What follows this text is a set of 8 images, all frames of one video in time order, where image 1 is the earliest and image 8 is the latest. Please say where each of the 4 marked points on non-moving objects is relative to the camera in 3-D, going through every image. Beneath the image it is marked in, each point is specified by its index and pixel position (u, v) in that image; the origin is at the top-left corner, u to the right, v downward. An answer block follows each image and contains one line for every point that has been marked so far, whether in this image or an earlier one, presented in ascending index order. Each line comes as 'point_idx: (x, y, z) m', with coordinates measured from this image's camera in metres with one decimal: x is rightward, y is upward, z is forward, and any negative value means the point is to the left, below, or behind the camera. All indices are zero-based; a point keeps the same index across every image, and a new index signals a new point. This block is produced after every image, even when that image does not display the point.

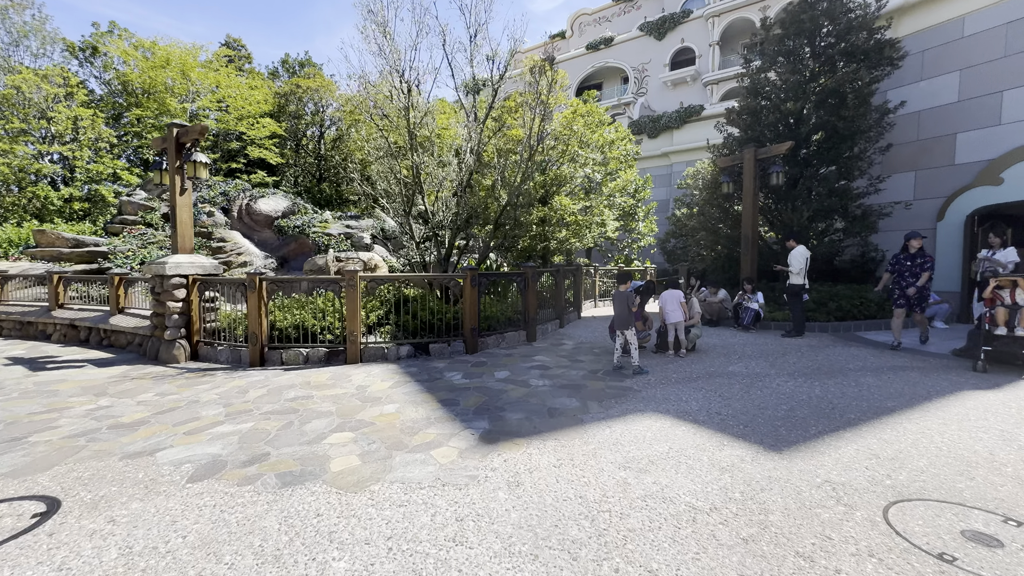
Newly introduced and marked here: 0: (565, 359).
0: (+0.7, -1.0, +6.1) m
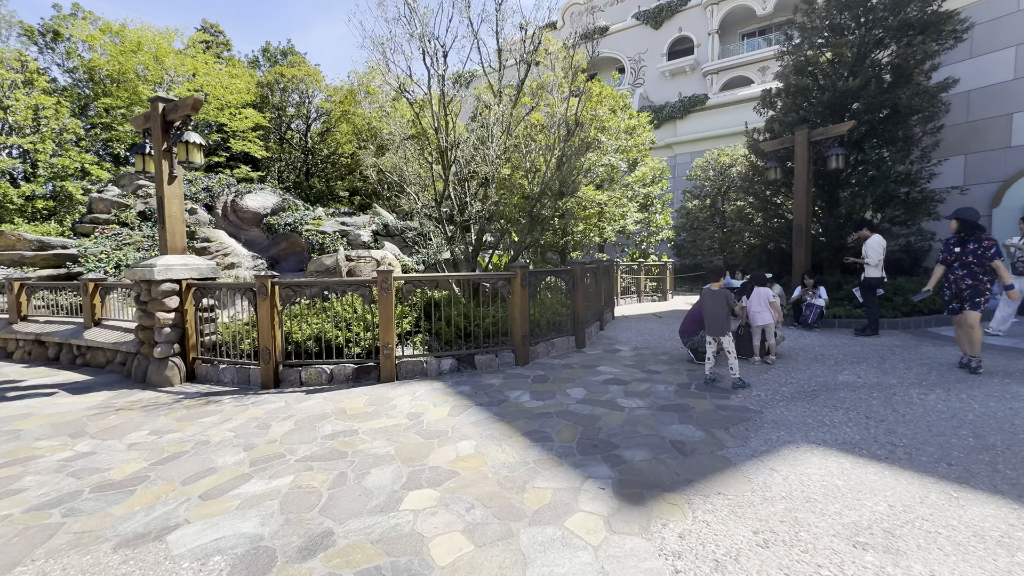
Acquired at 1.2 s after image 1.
0: (+1.4, -0.9, +5.2) m
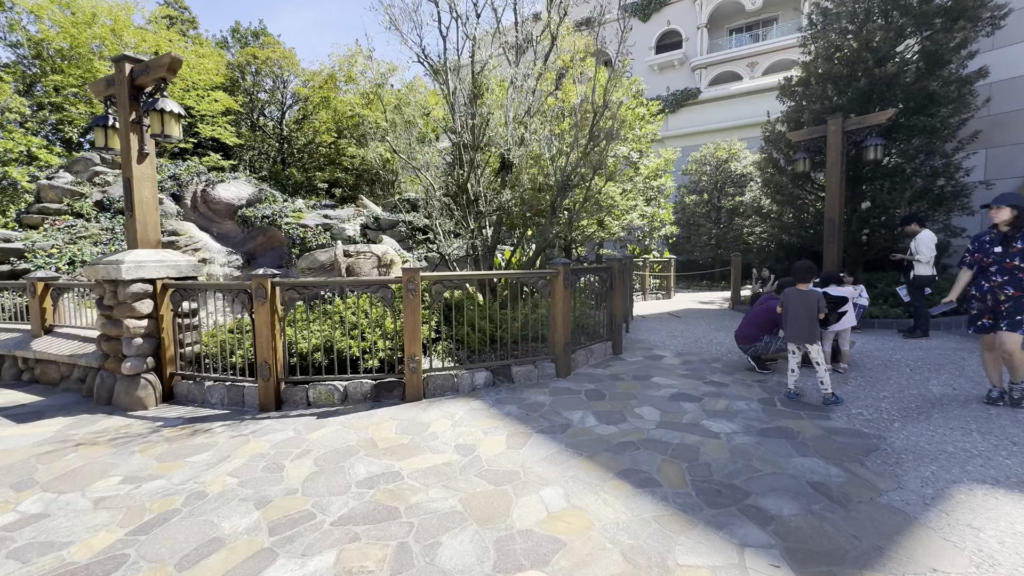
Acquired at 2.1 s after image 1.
0: (+1.9, -0.9, +4.6) m
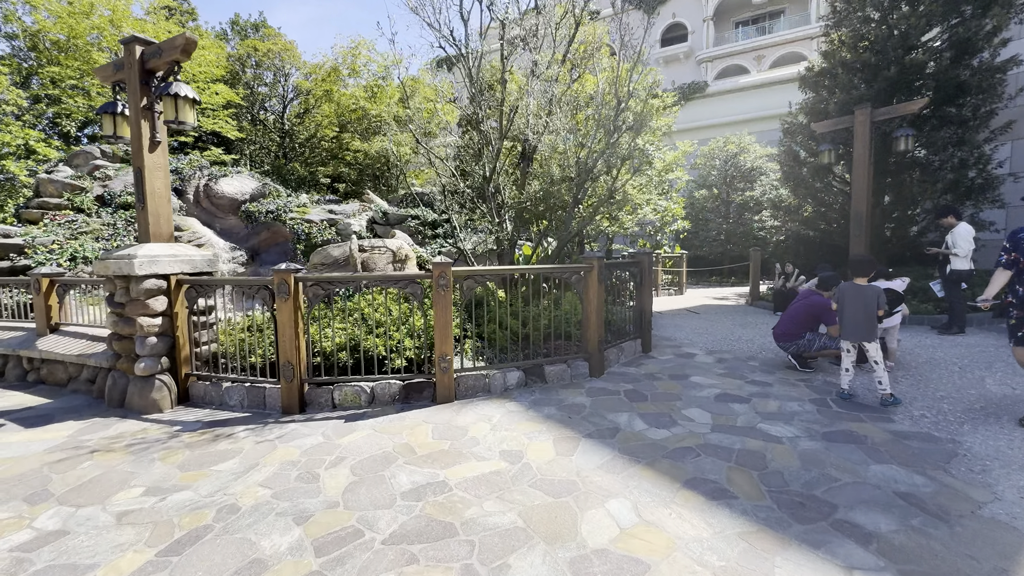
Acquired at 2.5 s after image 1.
0: (+2.2, -0.9, +4.4) m
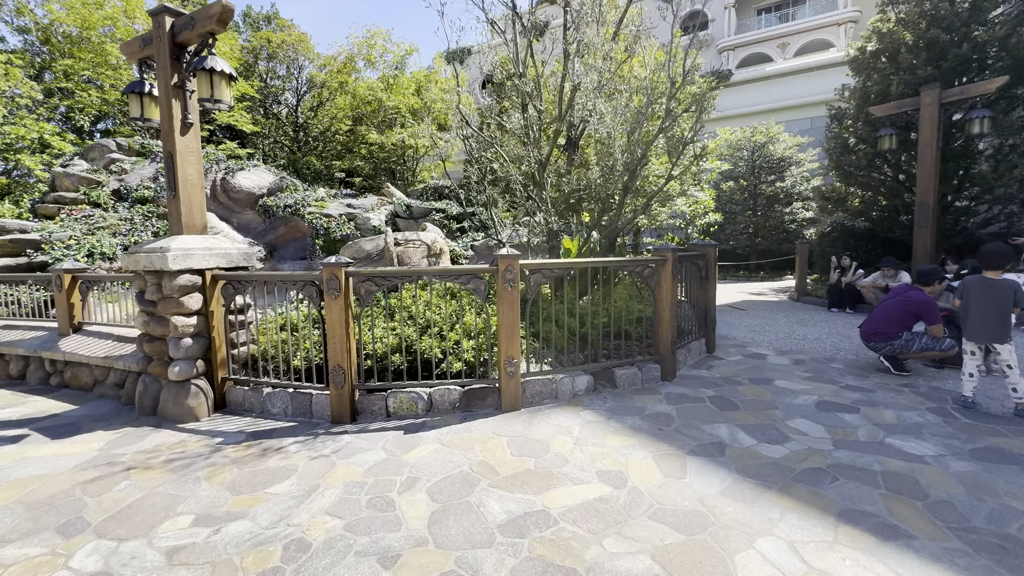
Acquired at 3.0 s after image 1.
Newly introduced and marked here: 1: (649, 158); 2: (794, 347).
0: (+2.8, -0.9, +4.0) m
1: (+2.1, +2.0, +7.0) m
2: (+3.3, -0.7, +5.2) m
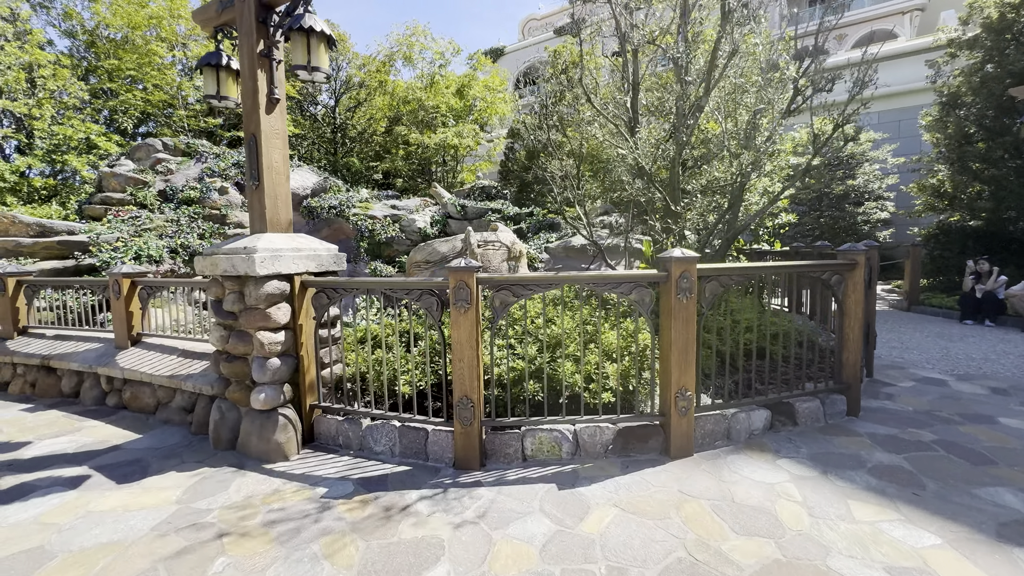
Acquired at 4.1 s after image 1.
0: (+3.9, -0.9, +3.1) m
1: (+3.3, +1.9, +6.1) m
2: (+4.4, -0.8, +4.3) m
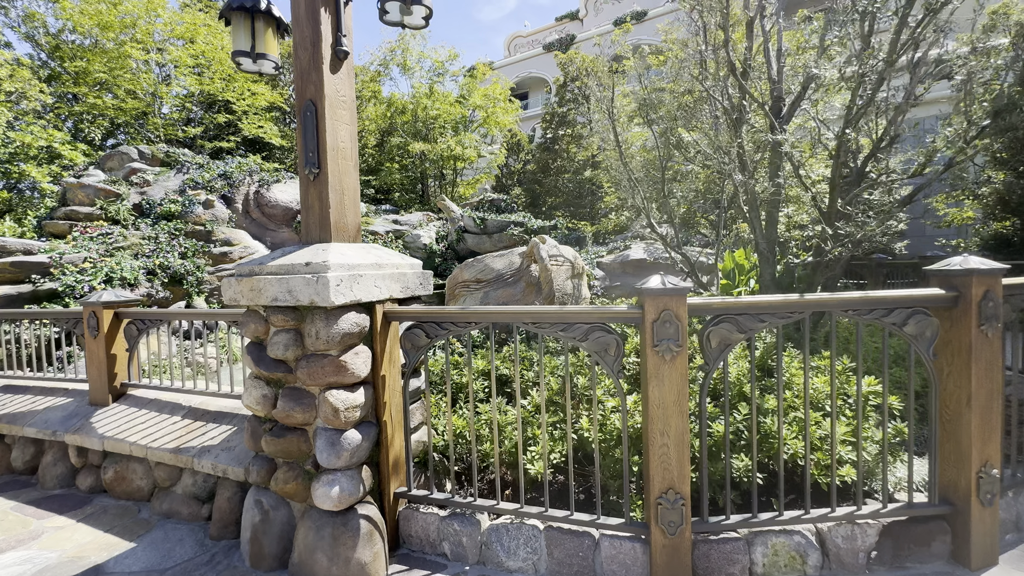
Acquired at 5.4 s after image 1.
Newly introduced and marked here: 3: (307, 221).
0: (+4.7, -1.0, +2.3) m
1: (+4.0, +1.7, +5.4) m
2: (+5.2, -0.9, +3.6) m
3: (-1.0, +0.3, +2.3) m
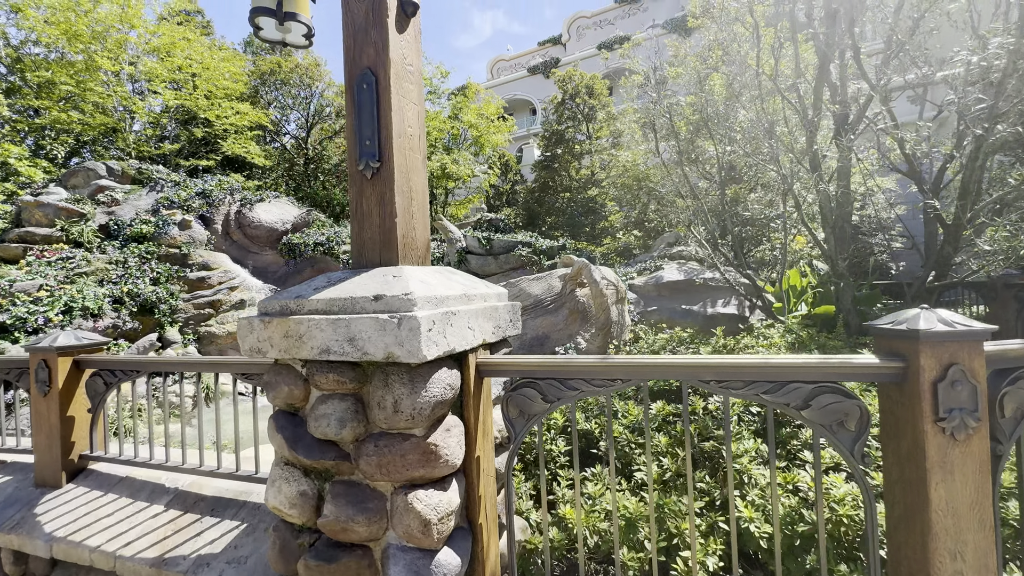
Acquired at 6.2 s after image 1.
0: (+5.2, -1.1, +1.8) m
1: (+4.3, +1.4, +5.0) m
2: (+5.7, -1.0, +3.2) m
3: (-0.5, +0.2, +1.6) m
